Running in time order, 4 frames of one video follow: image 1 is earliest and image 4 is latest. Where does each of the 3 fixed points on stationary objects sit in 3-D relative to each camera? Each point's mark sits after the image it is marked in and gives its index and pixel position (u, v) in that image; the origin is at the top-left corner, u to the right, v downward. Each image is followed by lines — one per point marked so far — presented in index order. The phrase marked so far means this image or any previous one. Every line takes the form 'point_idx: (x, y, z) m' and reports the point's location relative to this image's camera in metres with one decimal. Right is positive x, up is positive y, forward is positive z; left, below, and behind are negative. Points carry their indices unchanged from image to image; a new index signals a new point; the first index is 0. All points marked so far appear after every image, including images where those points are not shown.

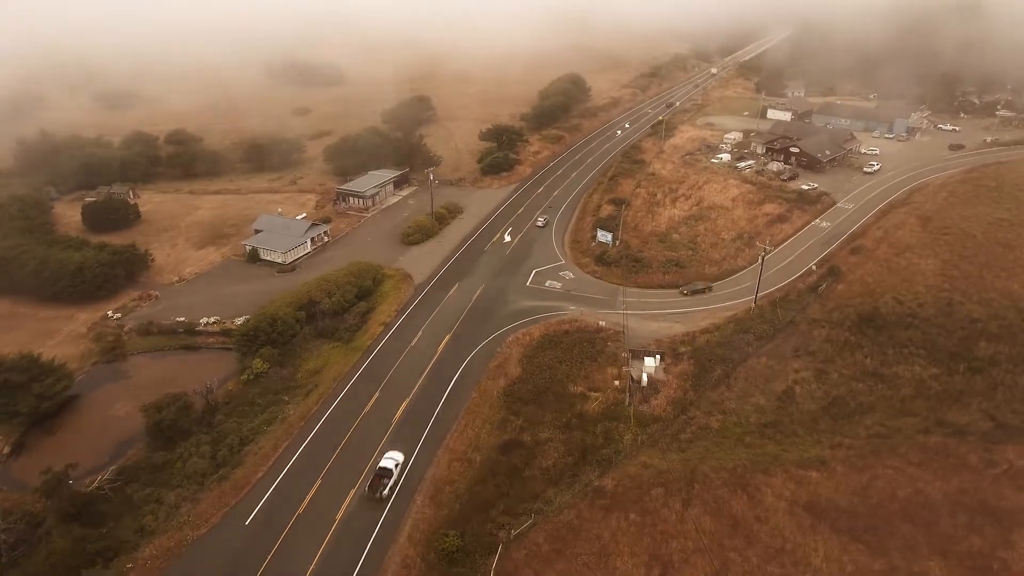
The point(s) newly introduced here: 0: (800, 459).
0: (+7.4, -4.4, +14.8) m
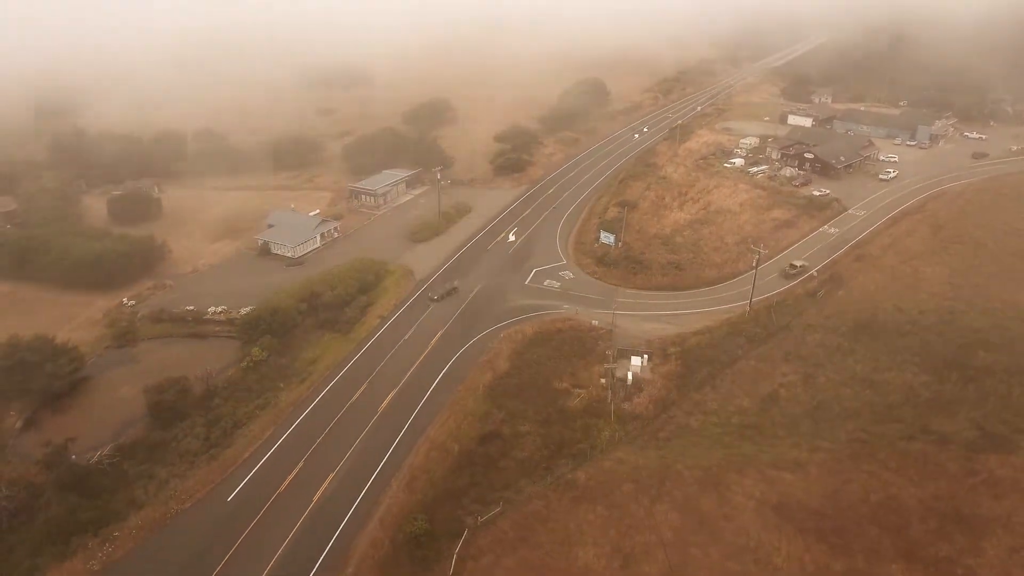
0: (+6.7, -4.4, +14.8) m
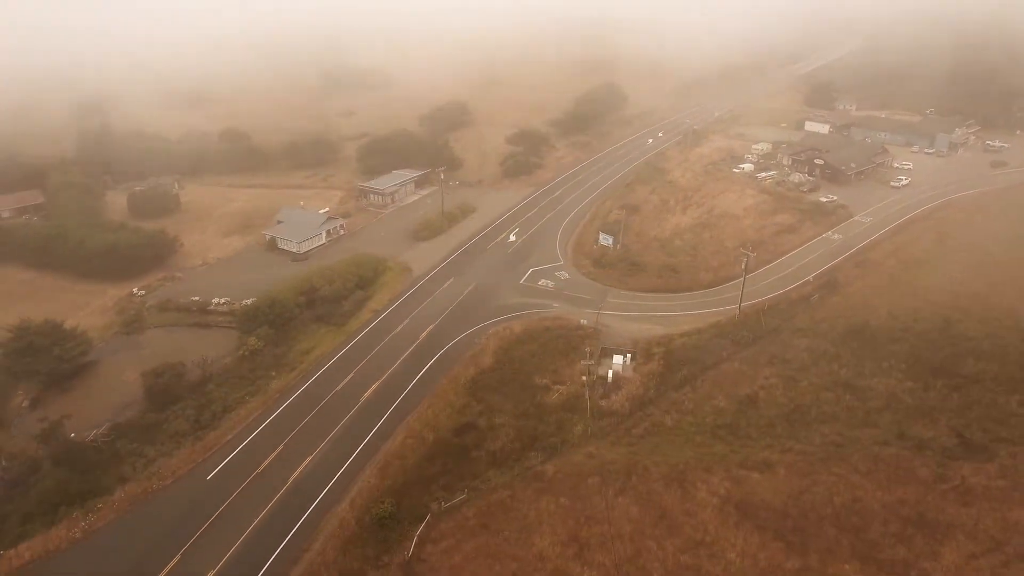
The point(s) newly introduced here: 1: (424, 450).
0: (+6.0, -4.4, +14.9) m
1: (-2.3, -4.3, +15.4) m
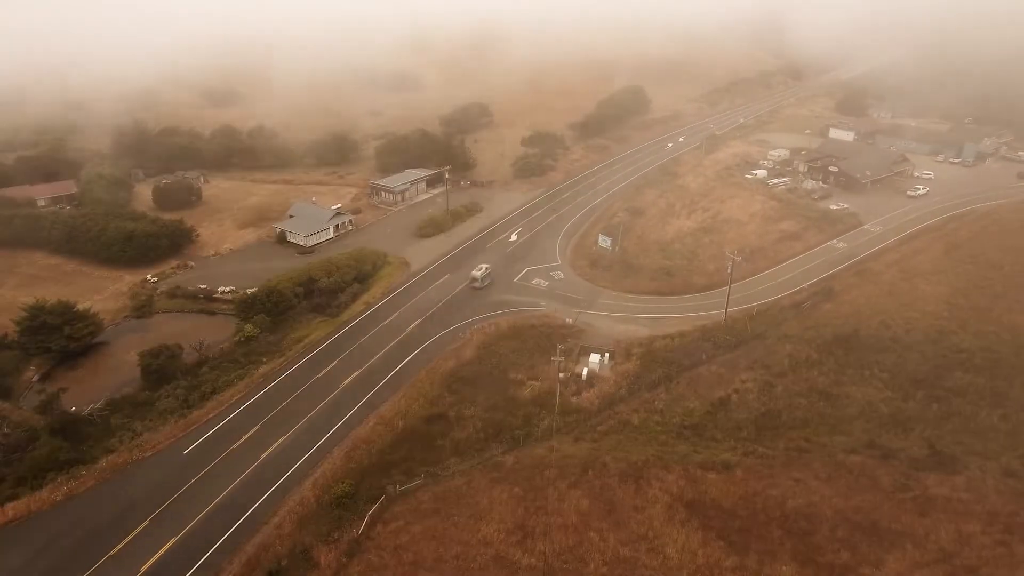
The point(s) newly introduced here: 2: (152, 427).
0: (+5.0, -4.4, +14.9) m
1: (-3.3, -4.1, +15.9) m
2: (-10.2, -3.9, +16.4) m
